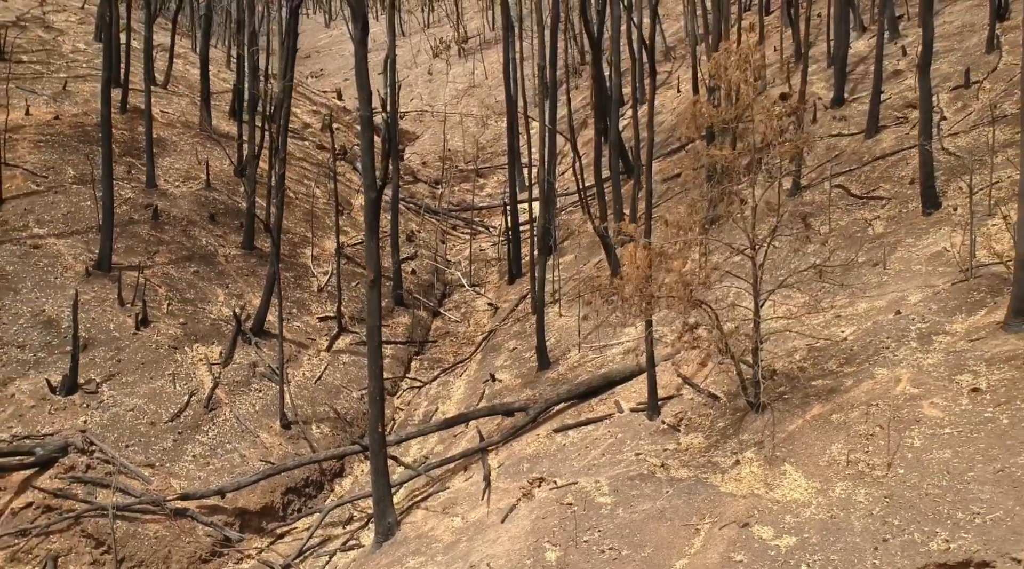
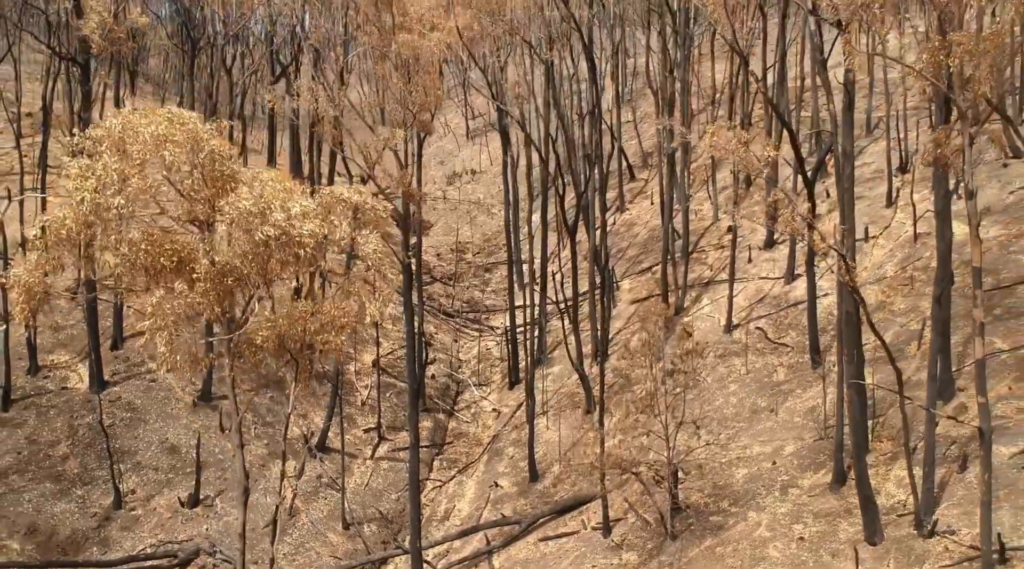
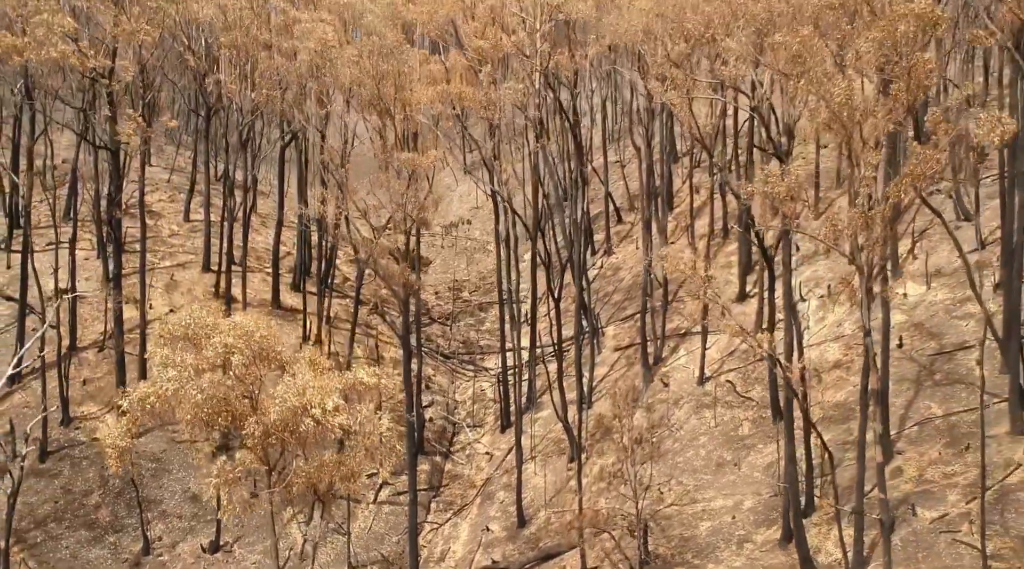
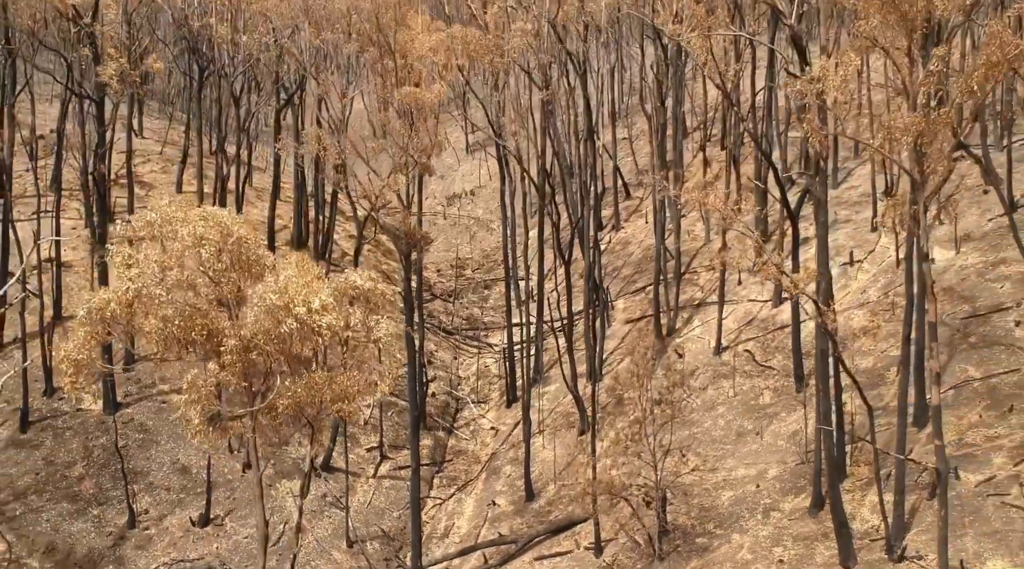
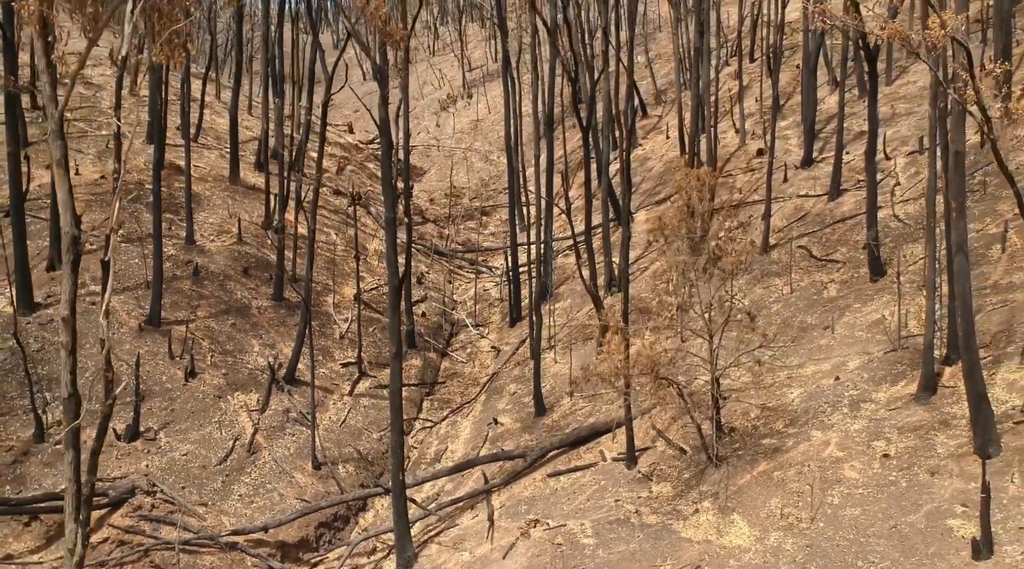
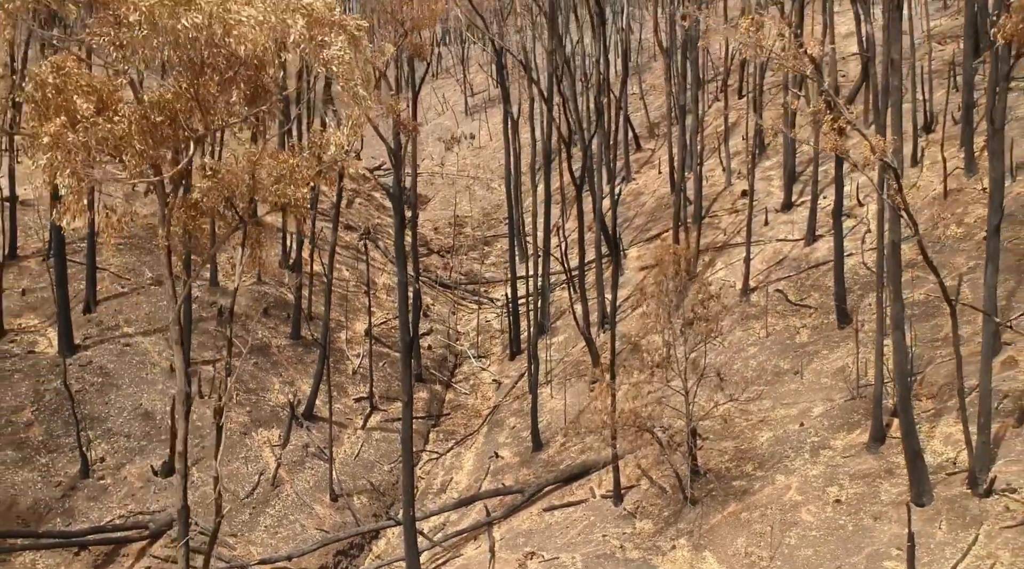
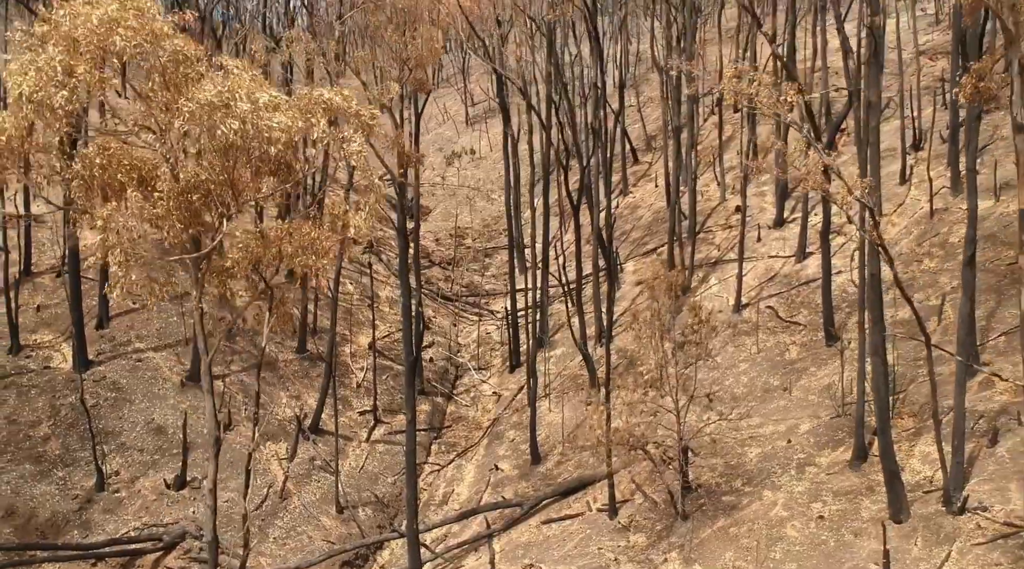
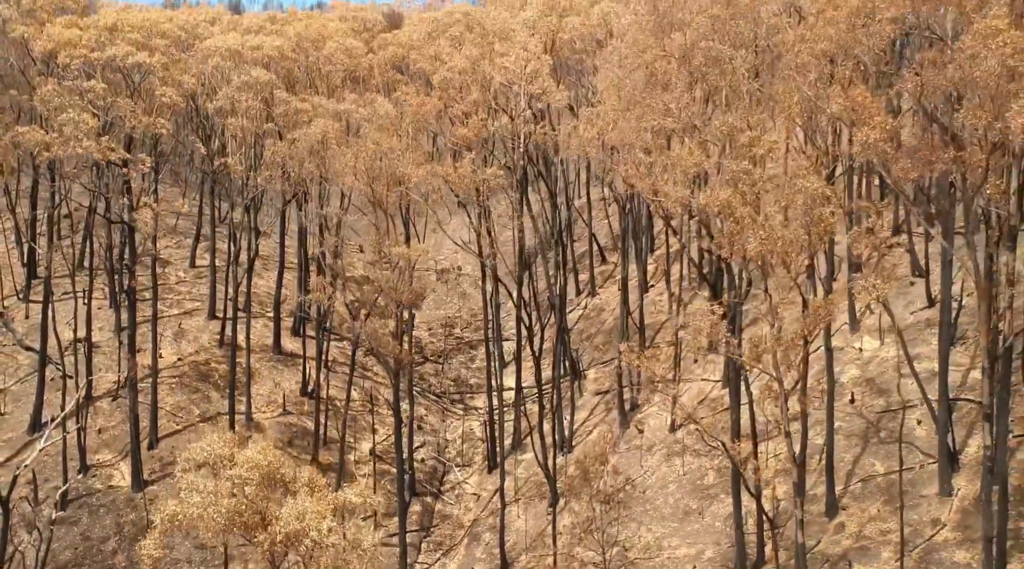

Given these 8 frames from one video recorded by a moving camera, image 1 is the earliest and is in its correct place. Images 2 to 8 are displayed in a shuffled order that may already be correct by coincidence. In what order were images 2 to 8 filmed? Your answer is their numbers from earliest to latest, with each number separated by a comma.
5, 6, 7, 2, 4, 3, 8
